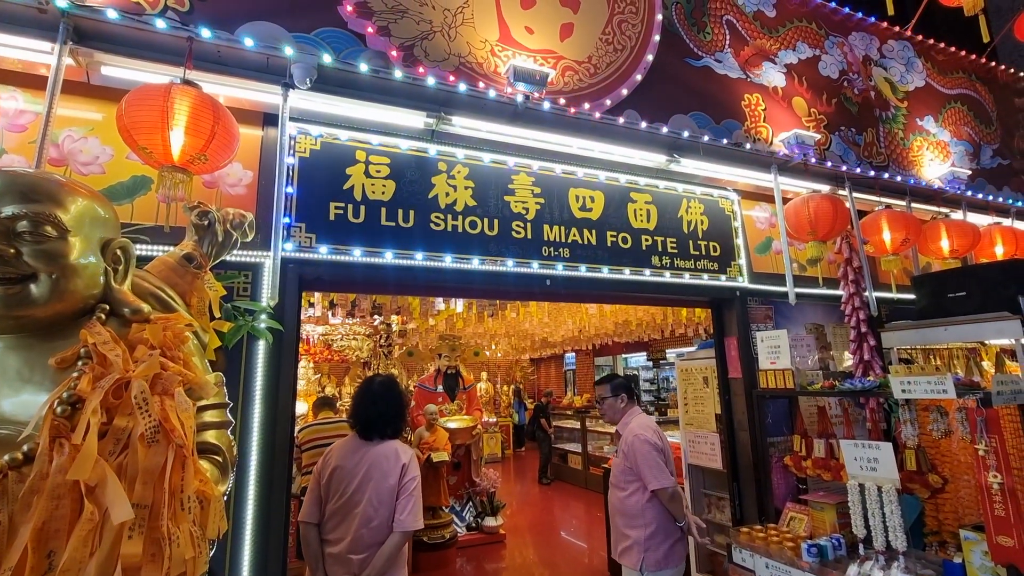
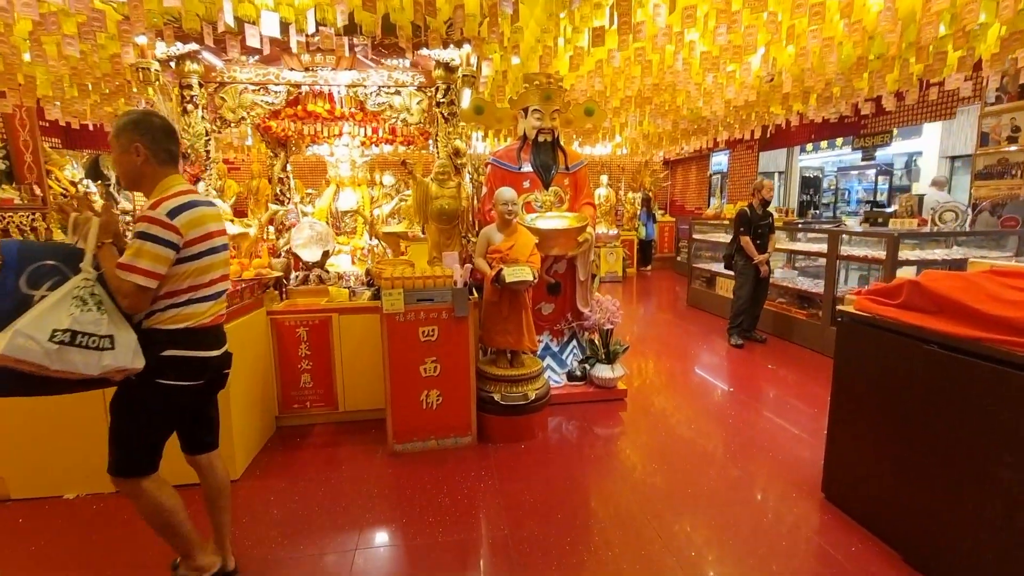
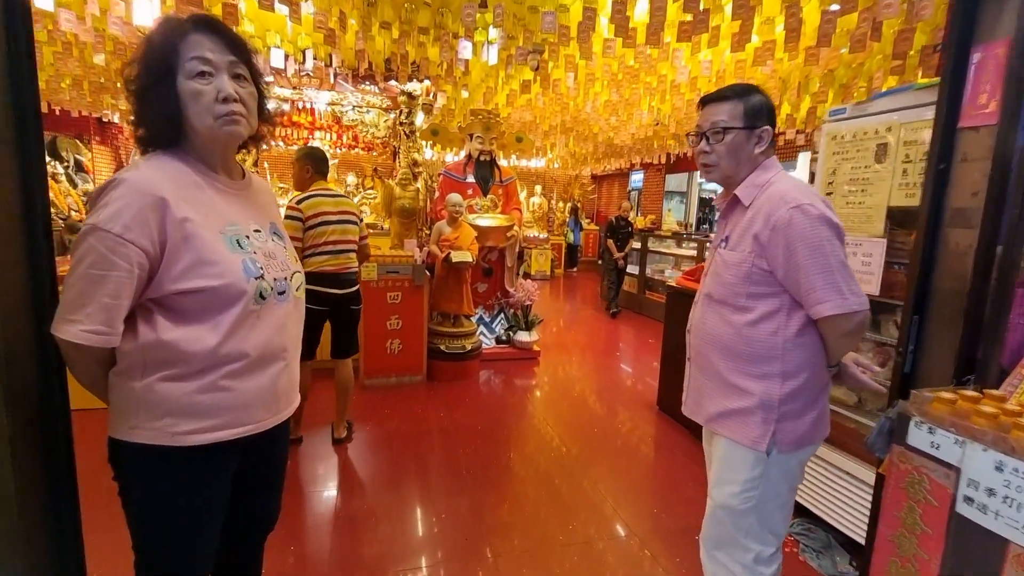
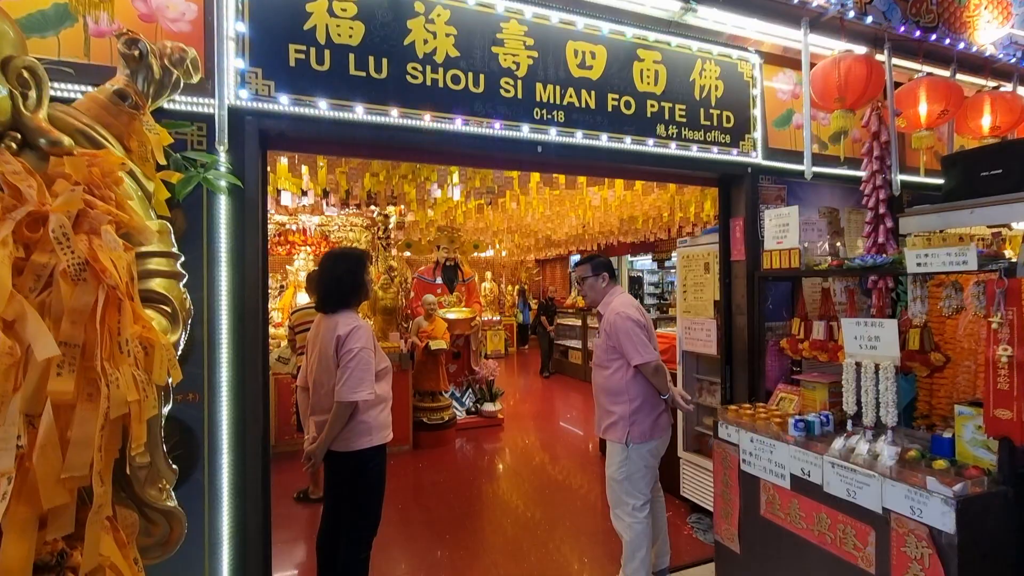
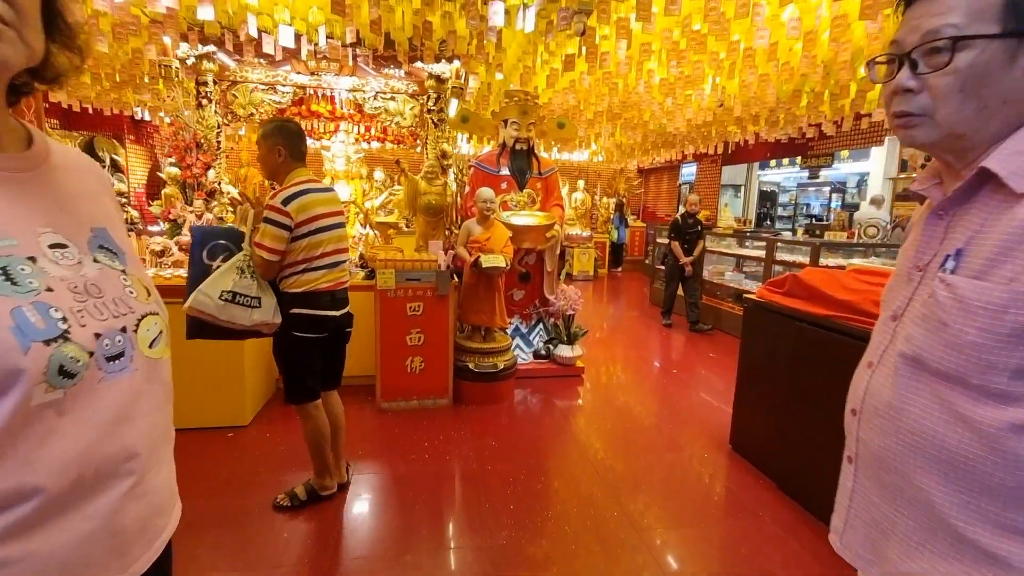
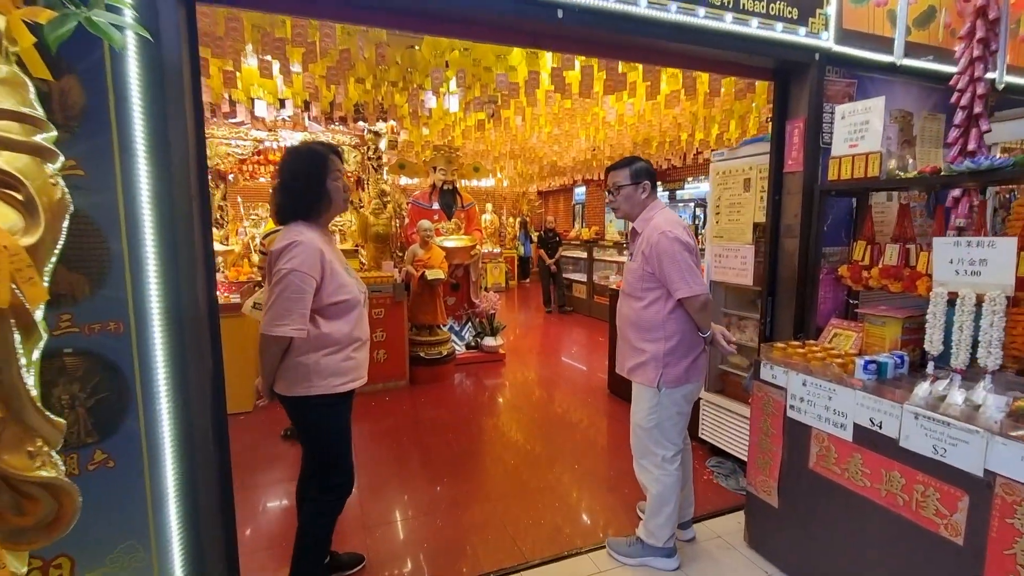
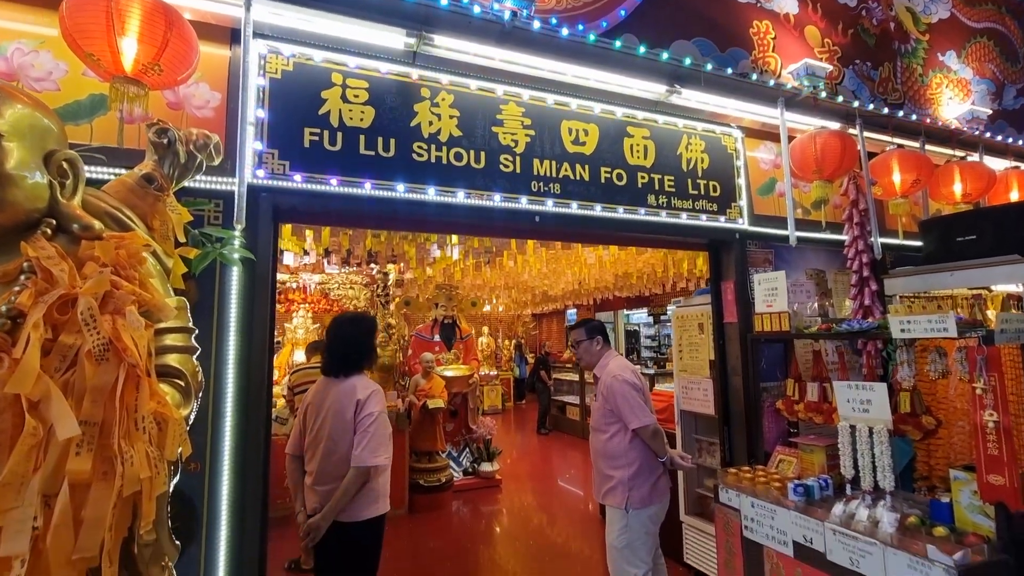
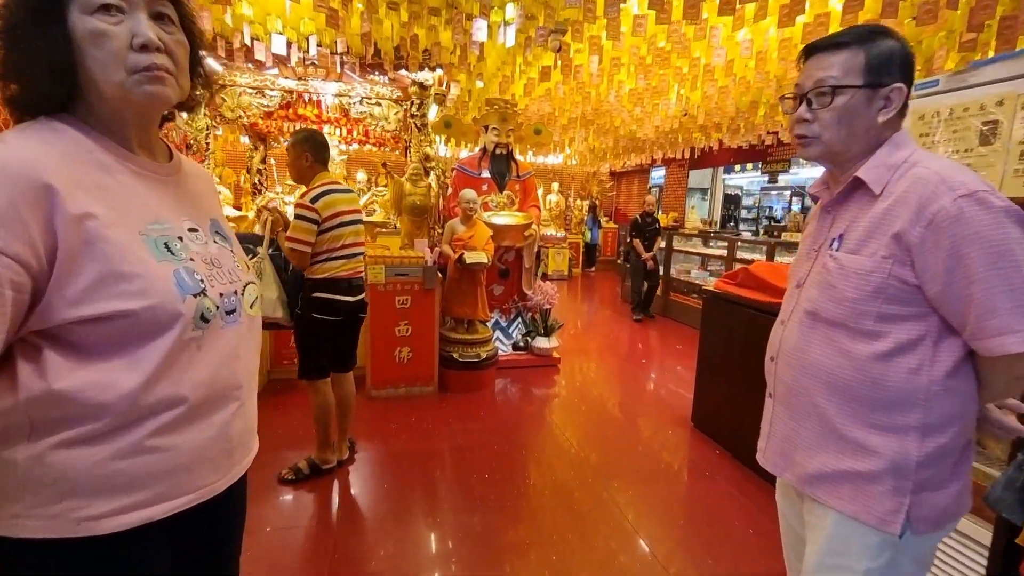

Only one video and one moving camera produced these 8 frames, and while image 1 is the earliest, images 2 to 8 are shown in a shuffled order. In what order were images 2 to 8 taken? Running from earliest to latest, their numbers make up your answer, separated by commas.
7, 4, 6, 3, 8, 5, 2
